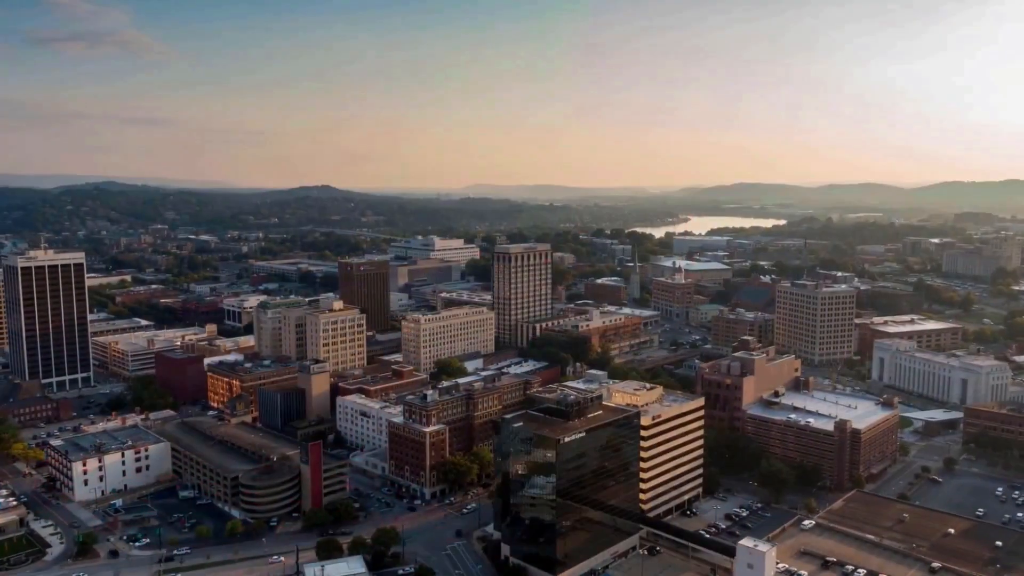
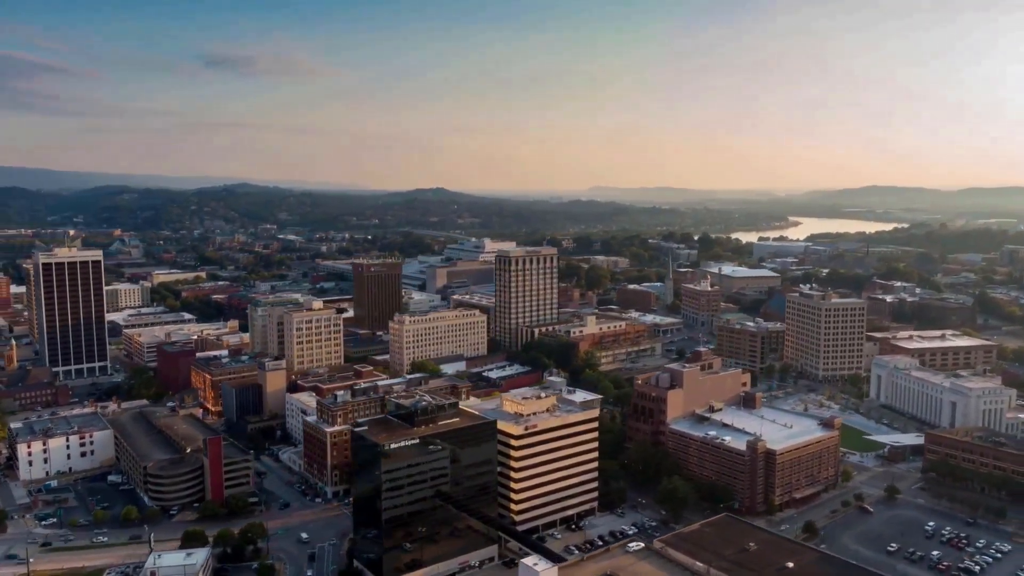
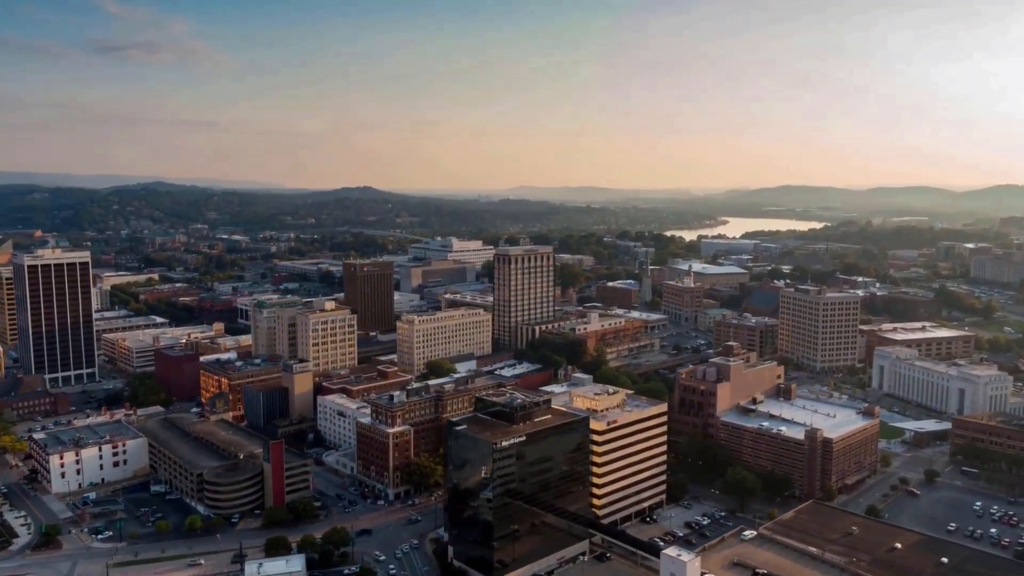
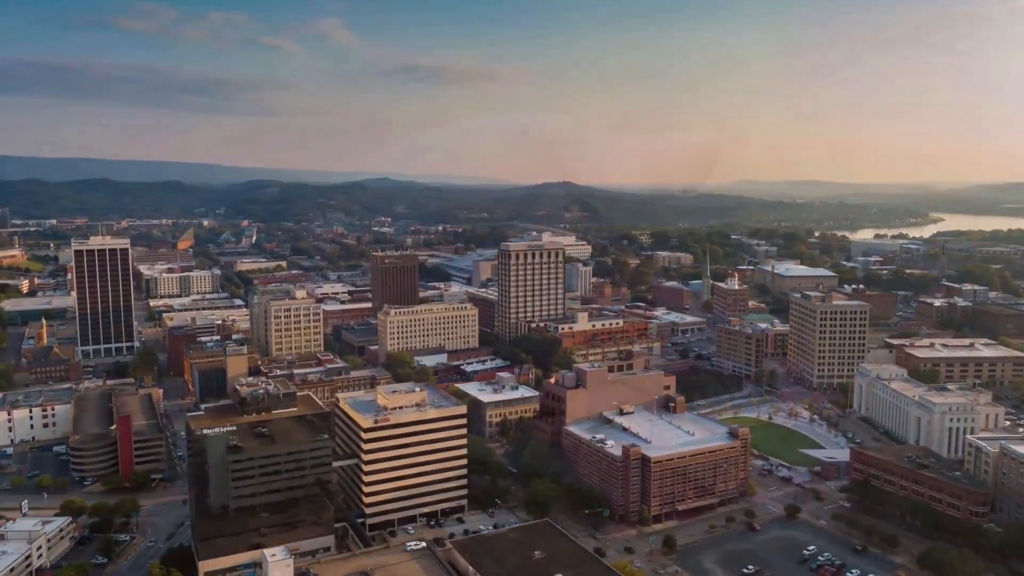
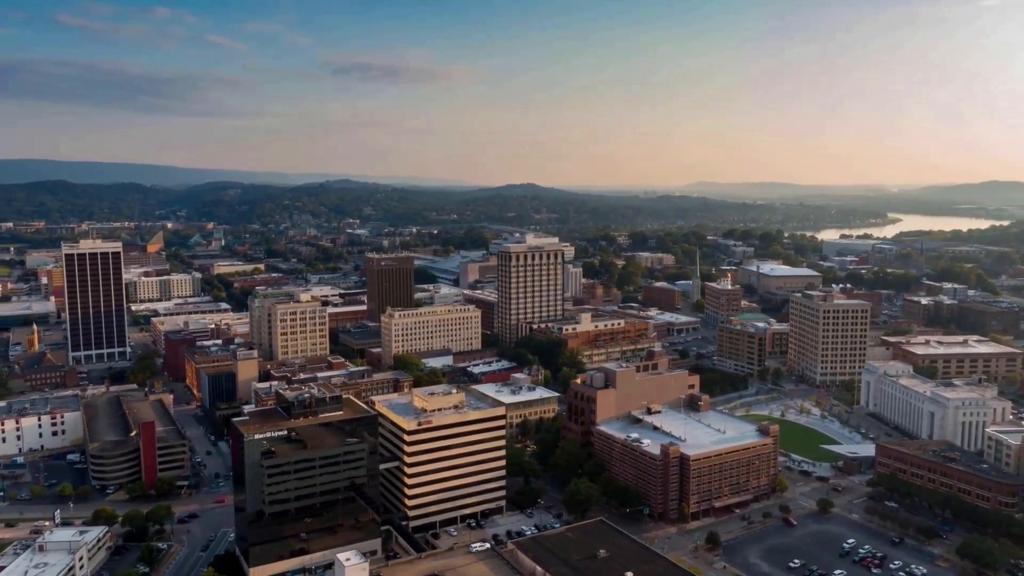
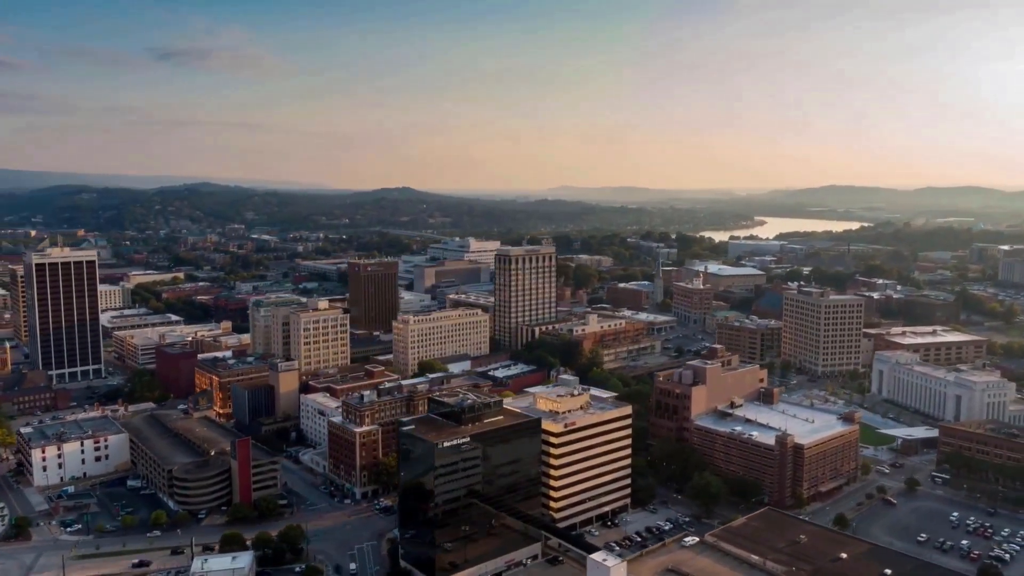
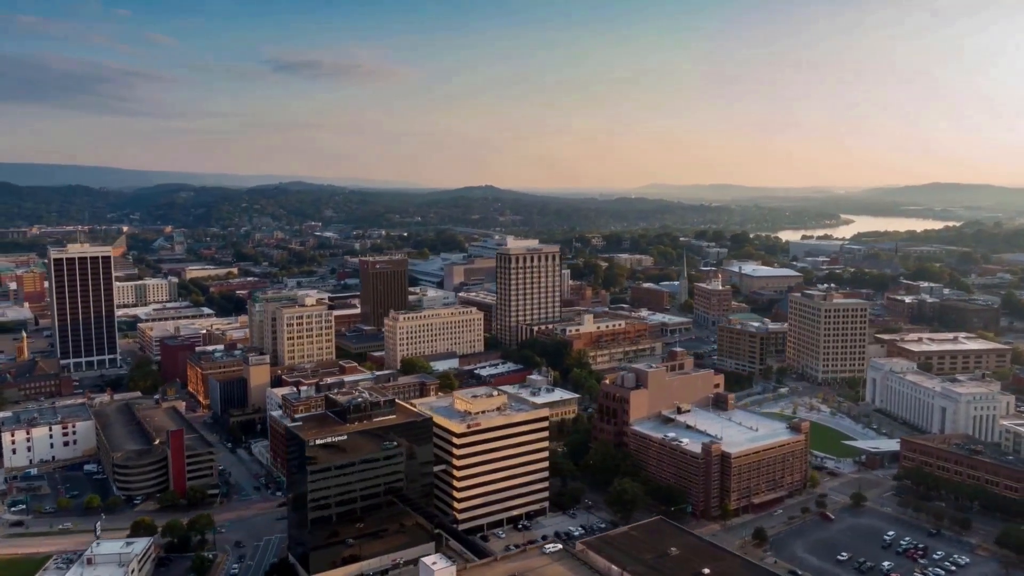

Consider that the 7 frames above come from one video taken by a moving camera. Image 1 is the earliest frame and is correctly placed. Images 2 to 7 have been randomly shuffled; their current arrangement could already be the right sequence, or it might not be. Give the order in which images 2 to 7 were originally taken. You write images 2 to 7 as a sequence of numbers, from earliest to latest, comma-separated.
3, 6, 2, 7, 5, 4
